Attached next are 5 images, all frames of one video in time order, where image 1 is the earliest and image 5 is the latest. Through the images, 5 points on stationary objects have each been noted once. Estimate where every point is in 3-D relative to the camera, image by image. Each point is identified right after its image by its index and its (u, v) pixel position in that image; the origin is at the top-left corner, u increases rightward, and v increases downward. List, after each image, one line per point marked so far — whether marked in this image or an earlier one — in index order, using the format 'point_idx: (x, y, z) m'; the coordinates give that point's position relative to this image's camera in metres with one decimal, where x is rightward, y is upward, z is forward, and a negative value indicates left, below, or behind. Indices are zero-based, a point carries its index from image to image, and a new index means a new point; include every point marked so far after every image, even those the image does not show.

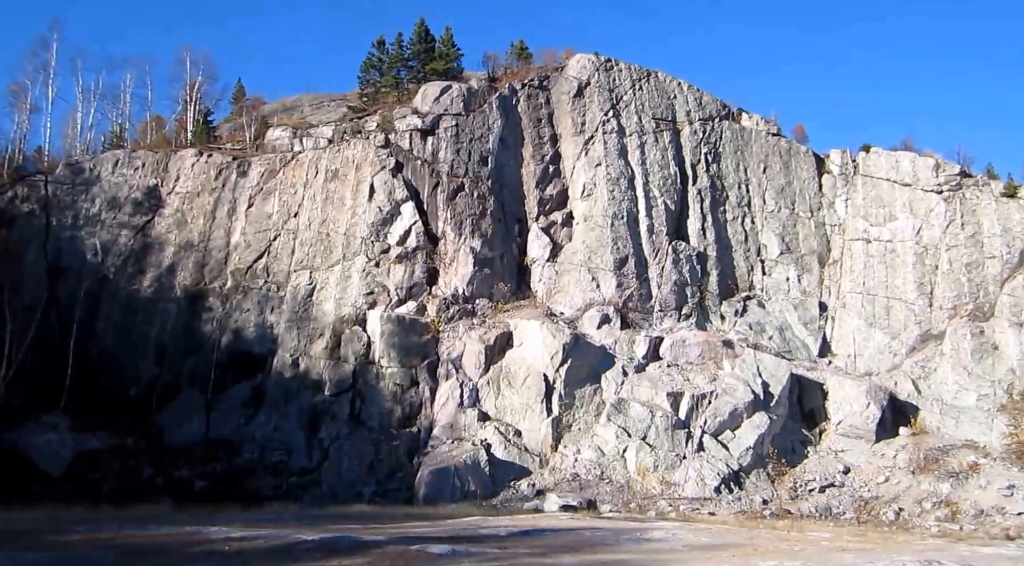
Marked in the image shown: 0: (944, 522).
0: (+10.4, -5.6, +17.7) m
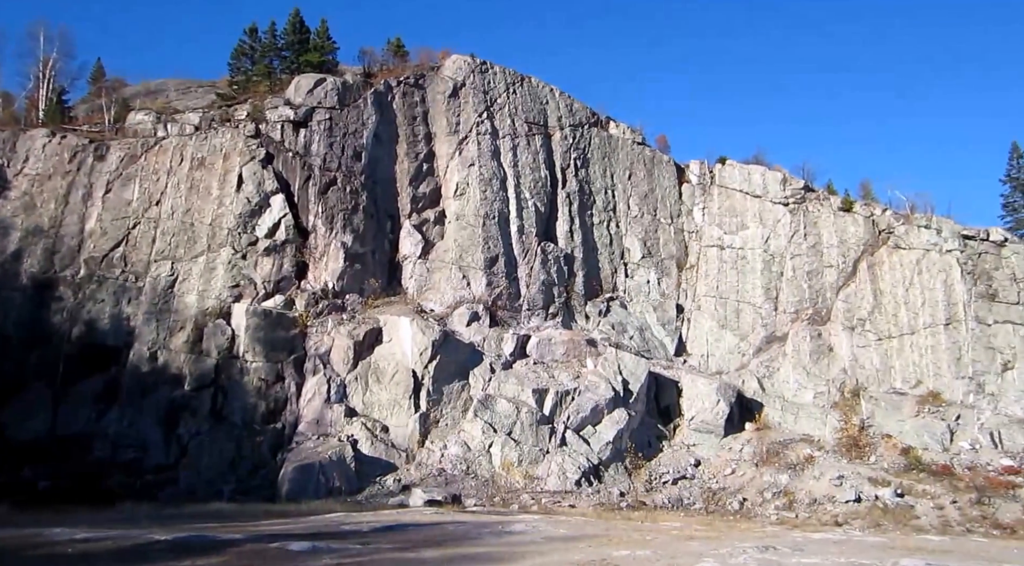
0: (+6.9, -5.8, +19.1) m
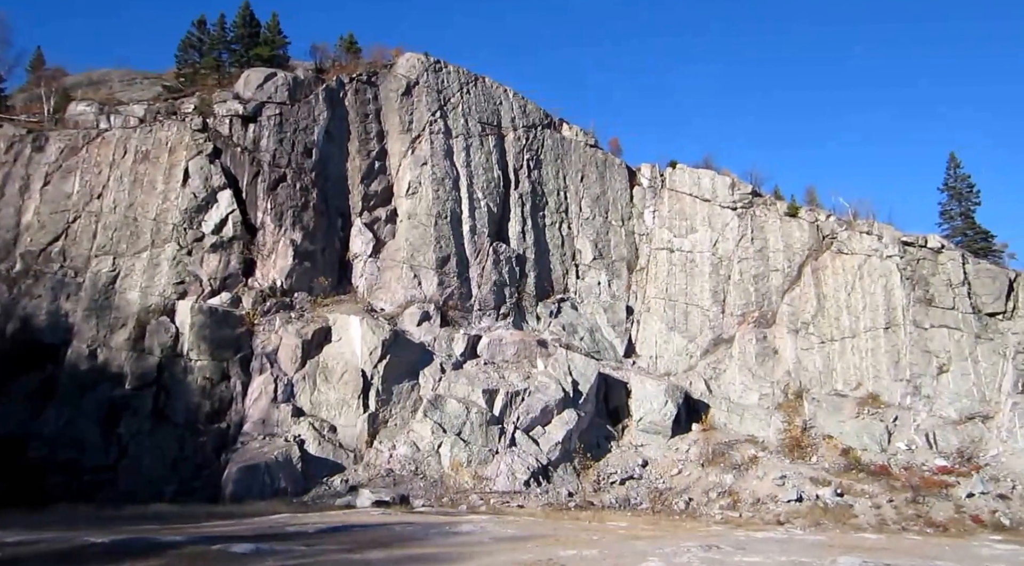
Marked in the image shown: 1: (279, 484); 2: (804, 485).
0: (+5.5, -5.9, +19.4) m
1: (-6.1, -5.2, +19.5) m
2: (+7.7, -5.3, +19.9) m
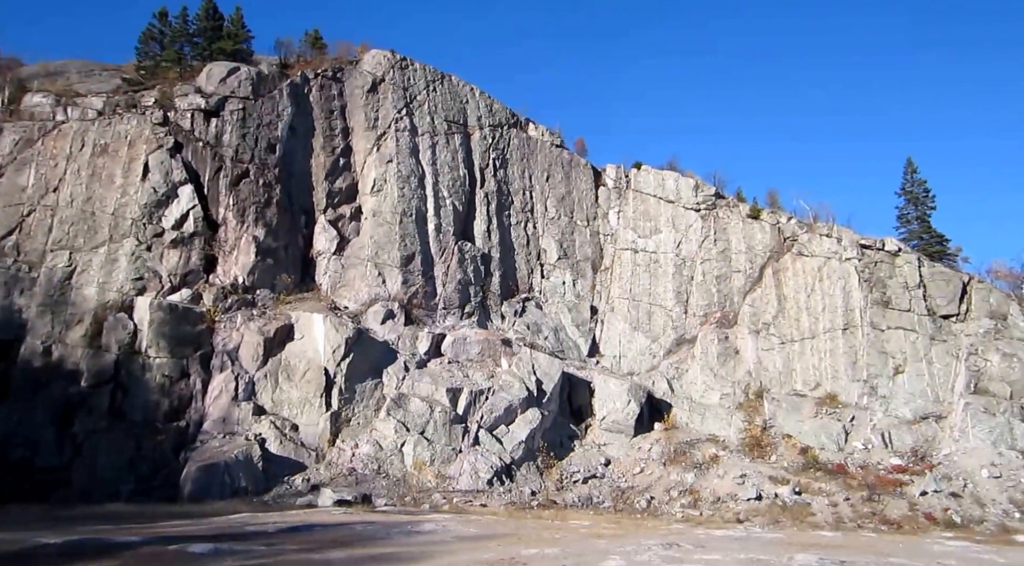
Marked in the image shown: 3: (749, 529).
0: (+4.5, -5.9, +19.6) m
1: (-7.1, -5.1, +19.3) m
2: (+6.7, -5.4, +20.2) m
3: (+5.6, -5.8, +17.9) m
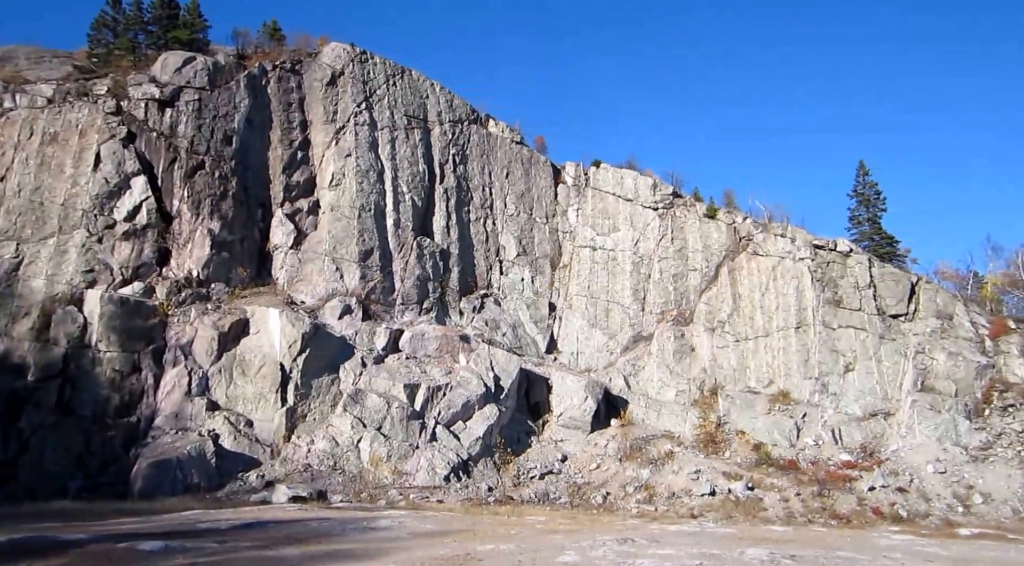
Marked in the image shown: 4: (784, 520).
0: (+3.3, -5.8, +19.8) m
1: (-8.2, -5.0, +19.0) m
2: (+5.5, -5.3, +20.5) m
3: (+4.5, -5.8, +18.1) m
4: (+6.6, -5.8, +18.5) m
